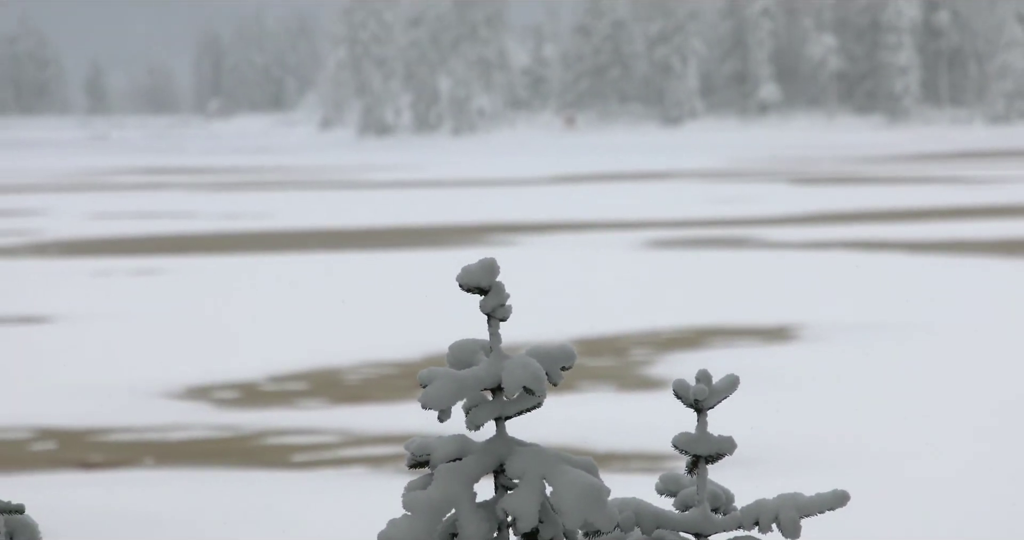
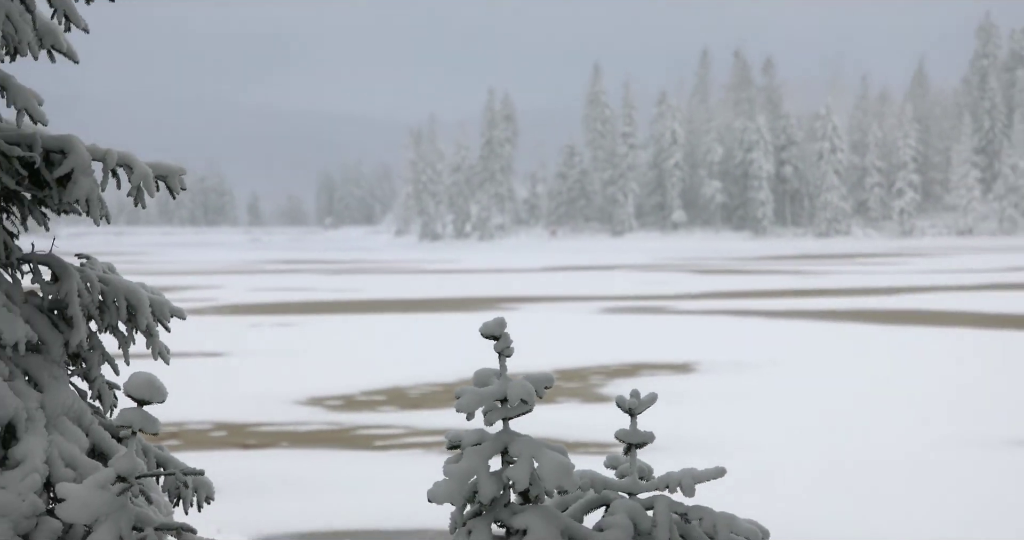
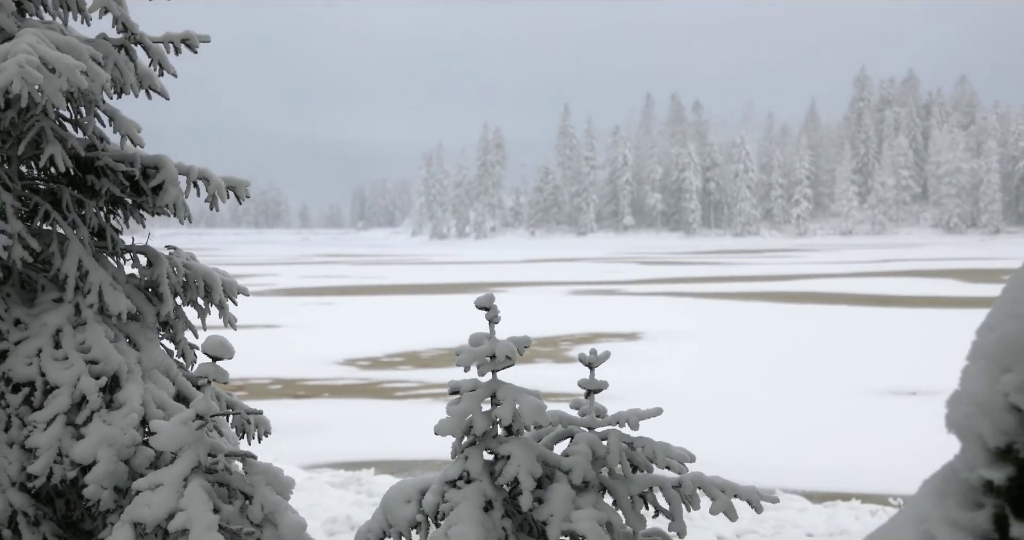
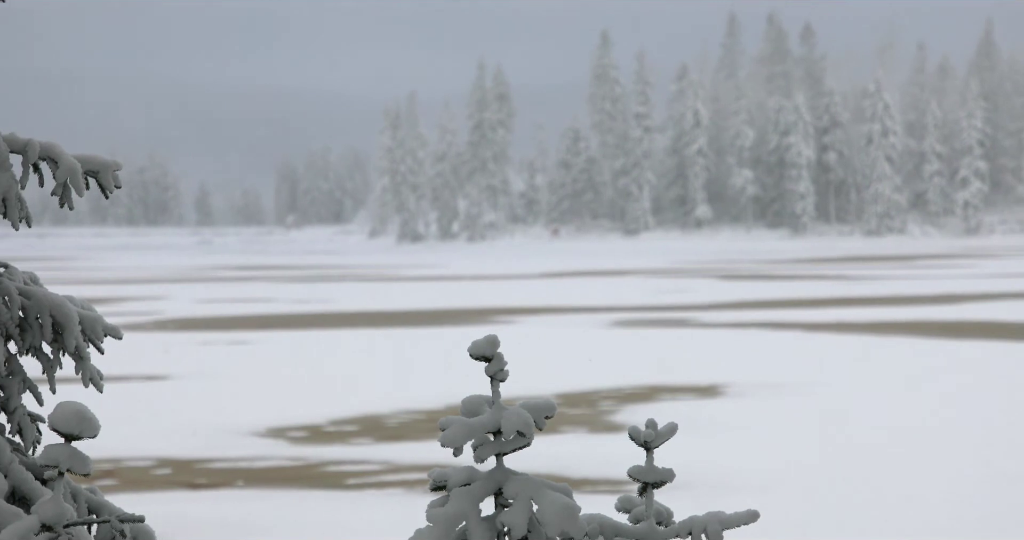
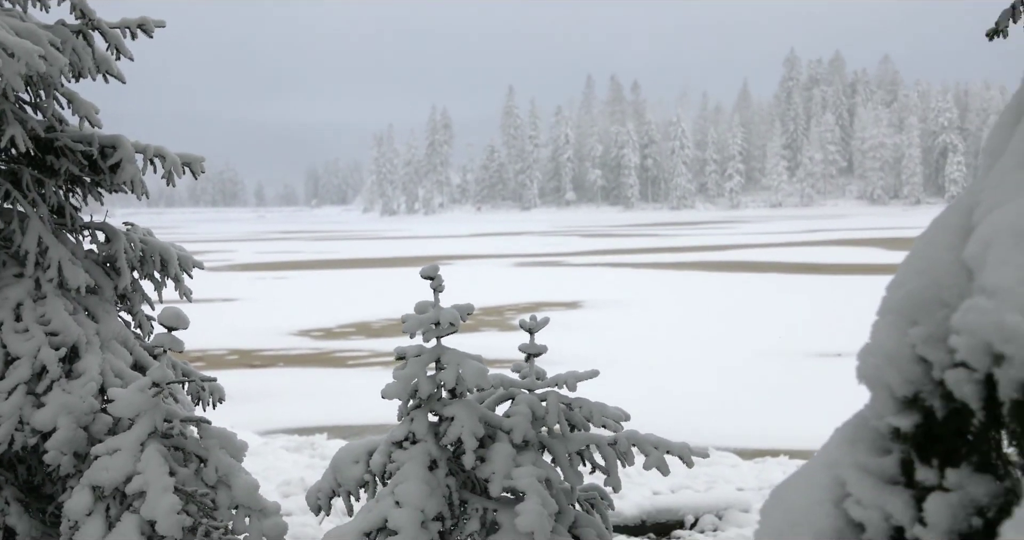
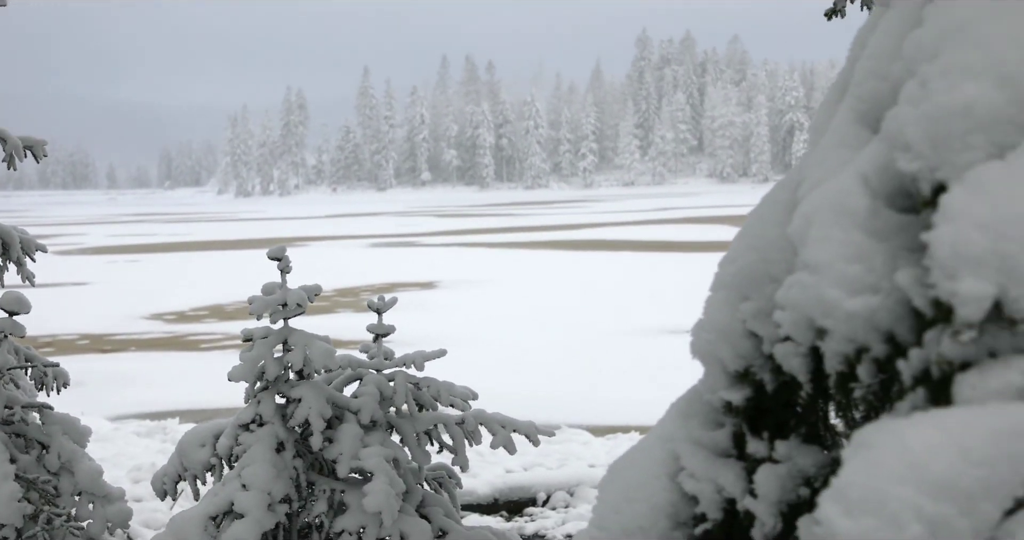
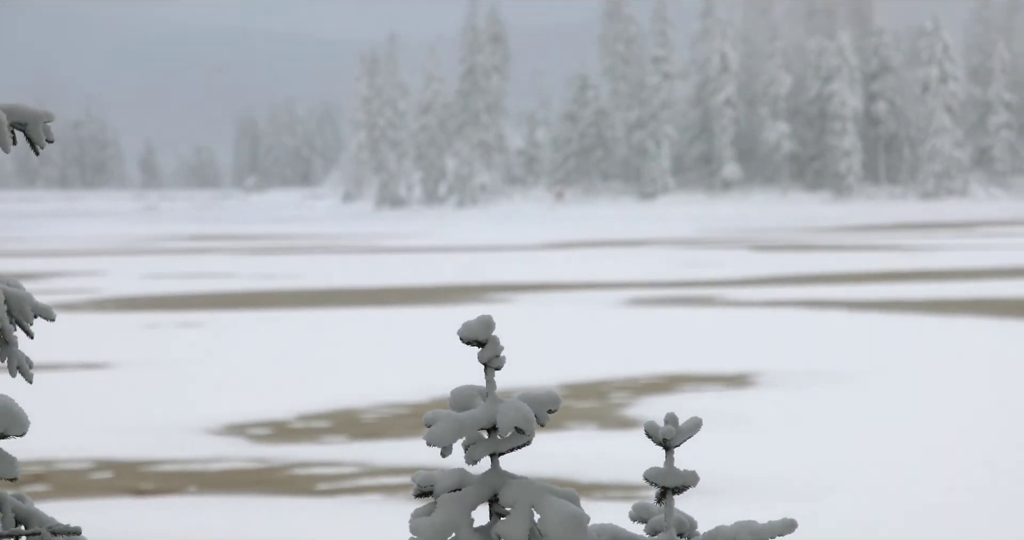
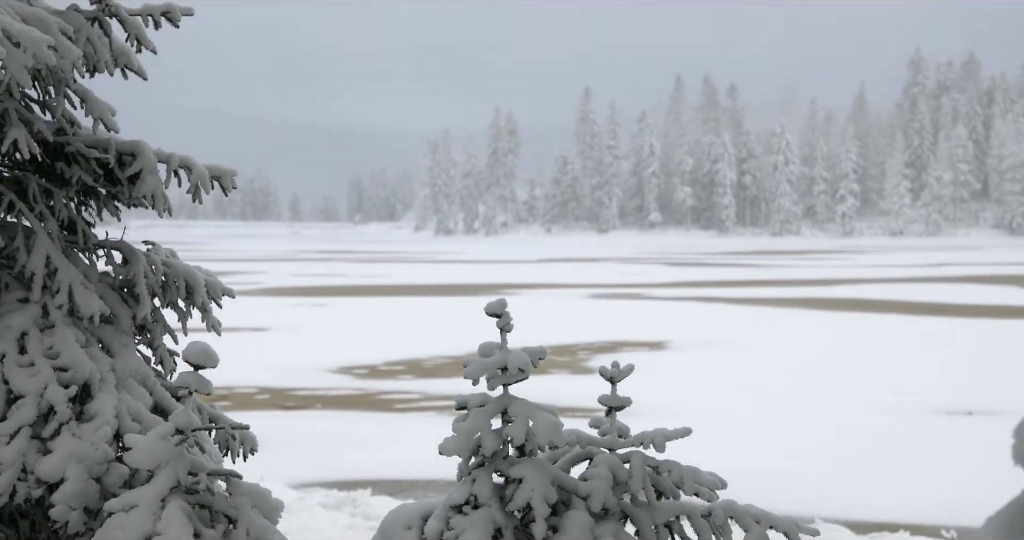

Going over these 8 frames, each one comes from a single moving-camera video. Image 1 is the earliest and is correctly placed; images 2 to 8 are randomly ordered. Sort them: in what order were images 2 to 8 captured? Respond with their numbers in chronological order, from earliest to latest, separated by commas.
7, 4, 2, 8, 3, 5, 6
